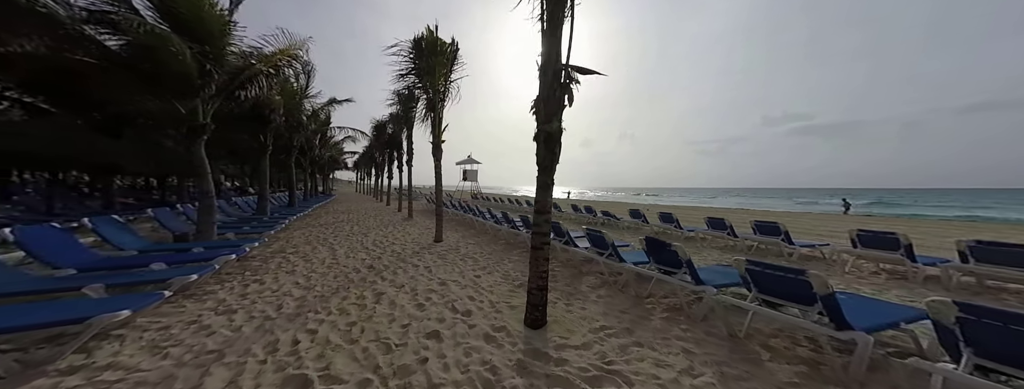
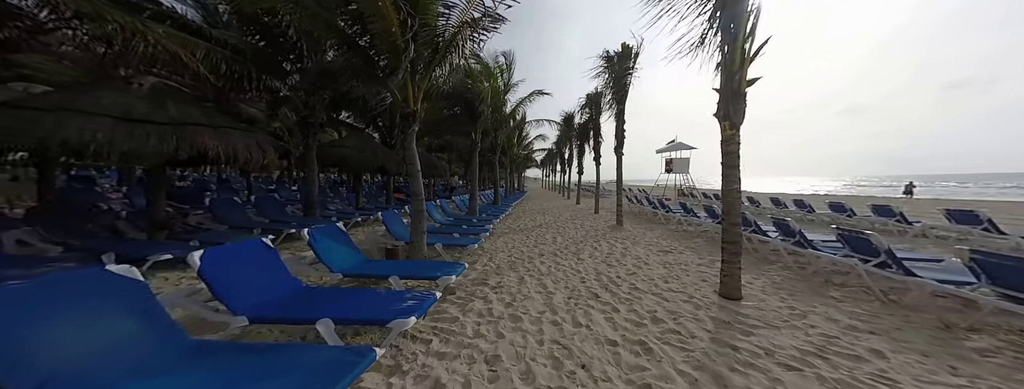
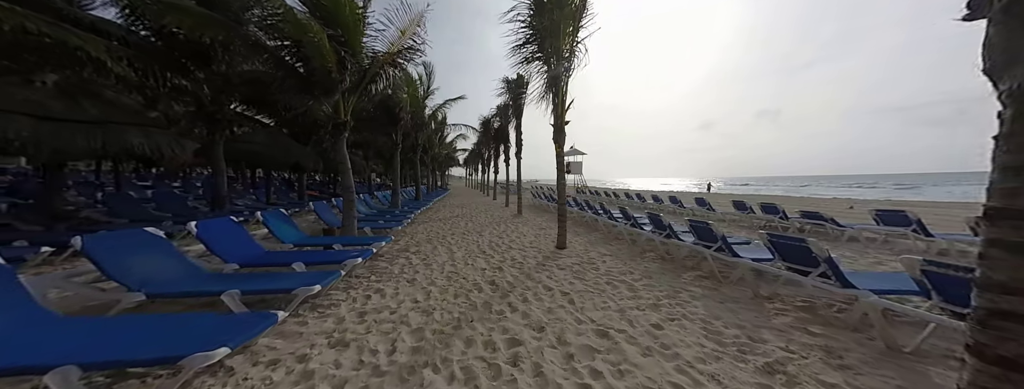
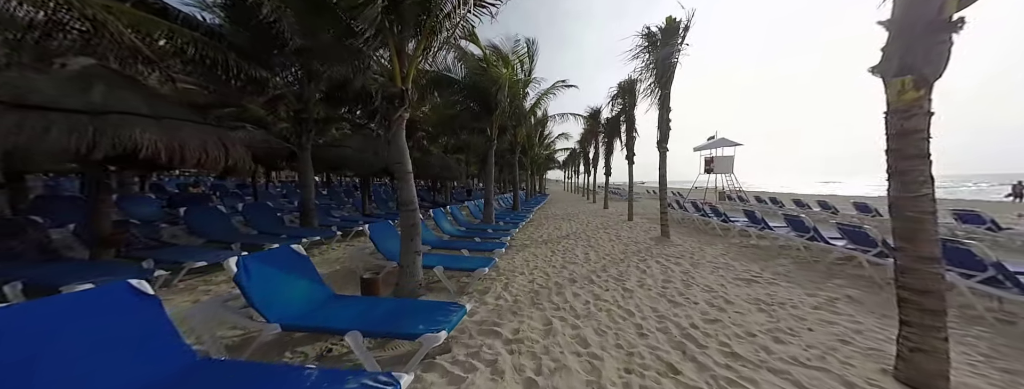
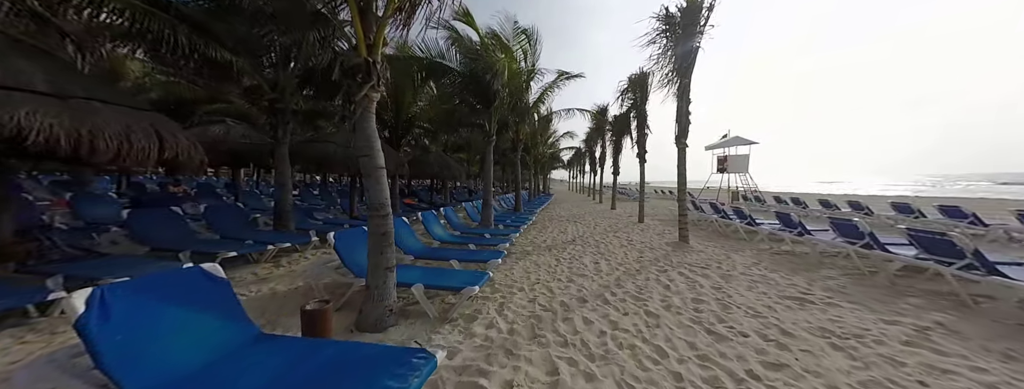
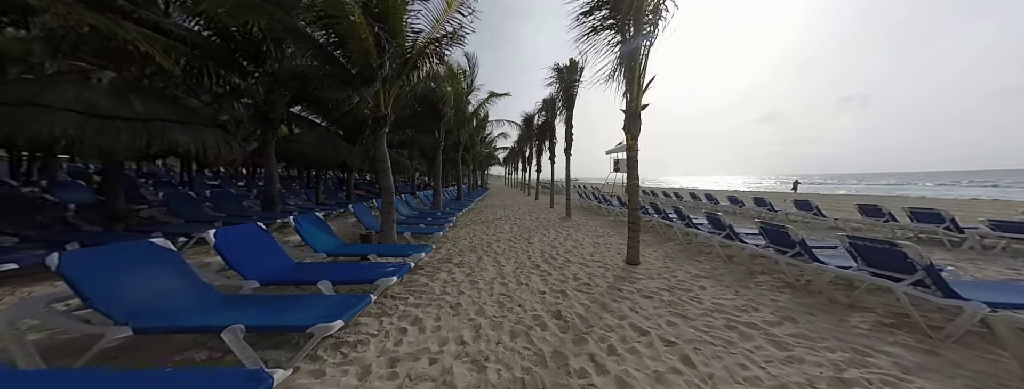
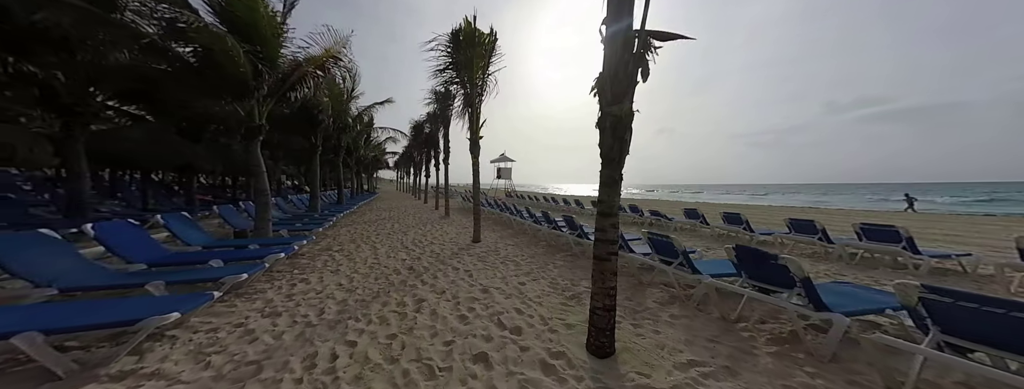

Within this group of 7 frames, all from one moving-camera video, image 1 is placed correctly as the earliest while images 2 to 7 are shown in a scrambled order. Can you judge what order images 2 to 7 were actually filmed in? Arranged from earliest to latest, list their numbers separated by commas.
7, 3, 6, 2, 4, 5
